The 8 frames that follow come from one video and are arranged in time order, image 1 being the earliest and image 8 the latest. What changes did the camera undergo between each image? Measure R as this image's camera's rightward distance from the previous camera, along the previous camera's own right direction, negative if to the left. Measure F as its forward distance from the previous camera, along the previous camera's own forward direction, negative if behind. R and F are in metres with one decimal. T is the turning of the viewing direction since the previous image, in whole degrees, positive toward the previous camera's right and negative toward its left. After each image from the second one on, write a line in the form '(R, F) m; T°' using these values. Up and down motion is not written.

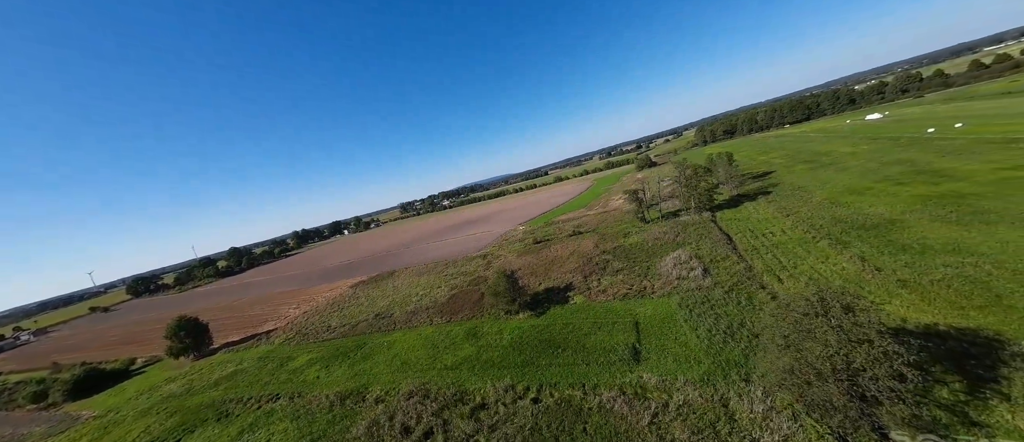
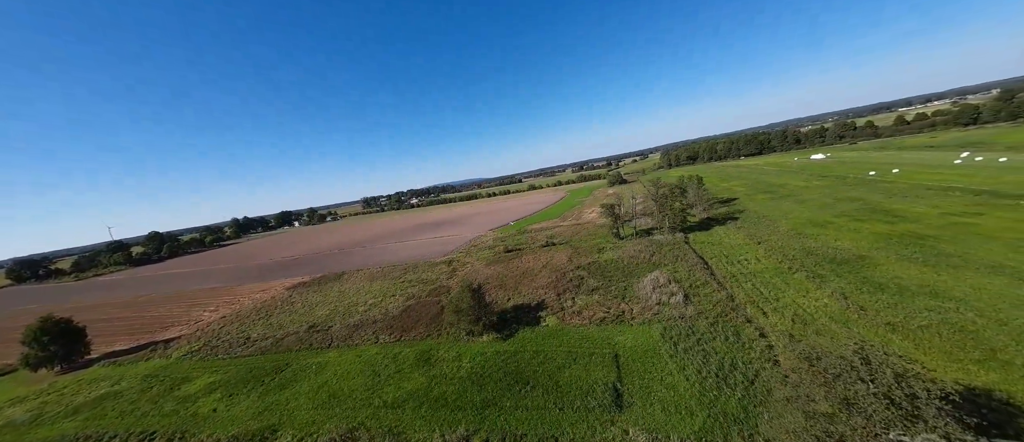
(-0.1, +2.4) m; +6°
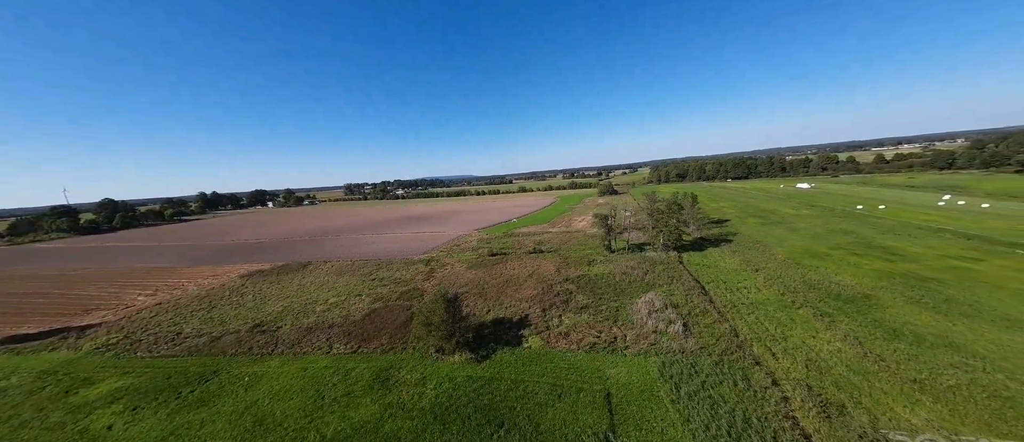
(-0.1, +2.1) m; +2°
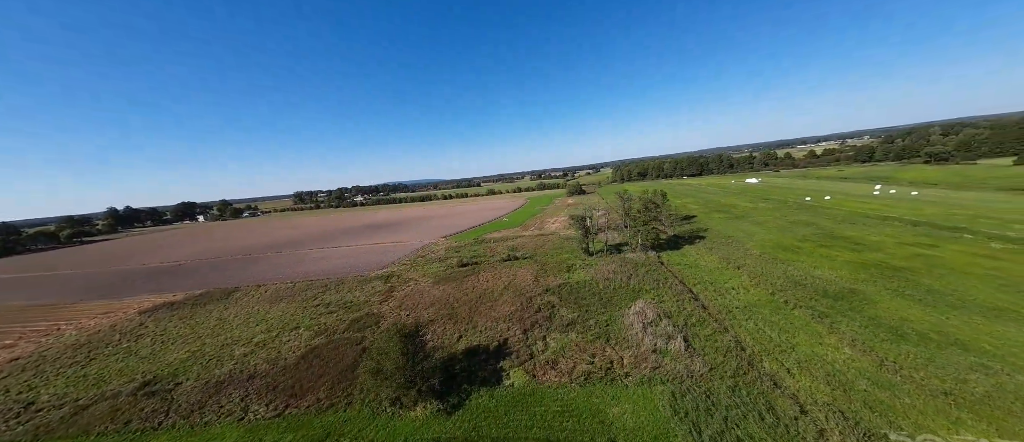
(-0.1, +2.7) m; +6°
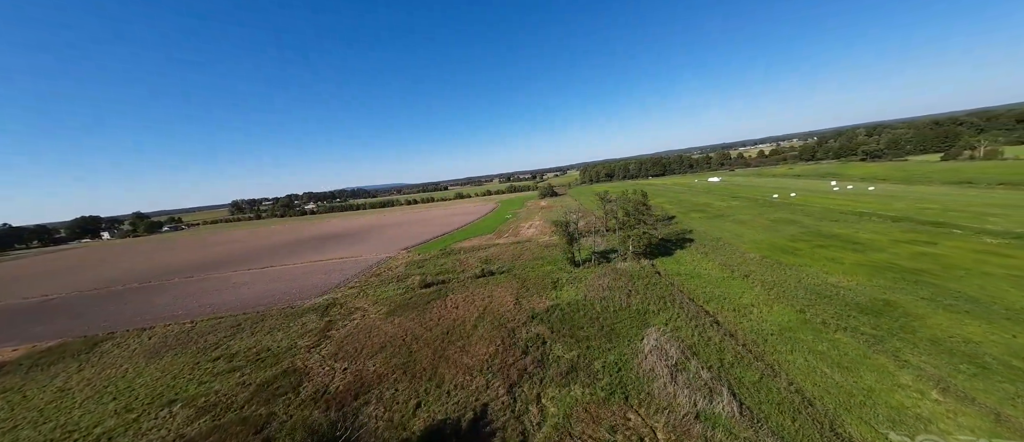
(-0.2, +4.3) m; +6°
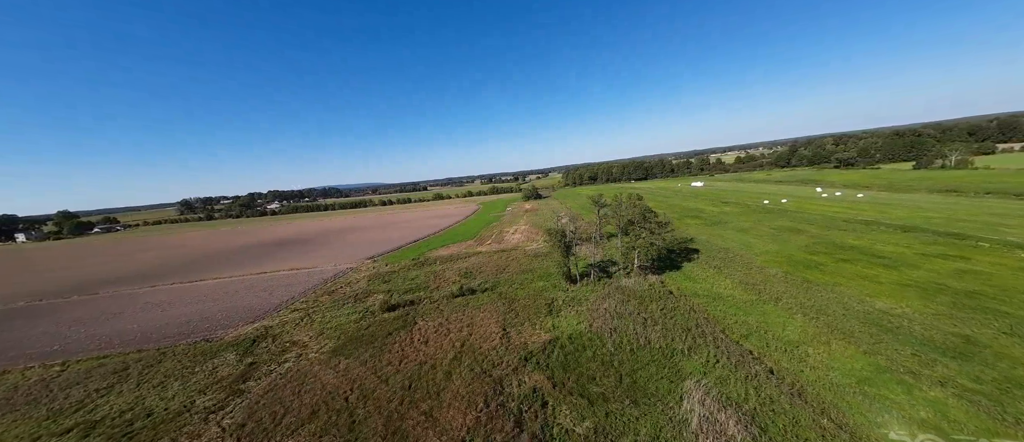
(-0.2, +4.0) m; +3°
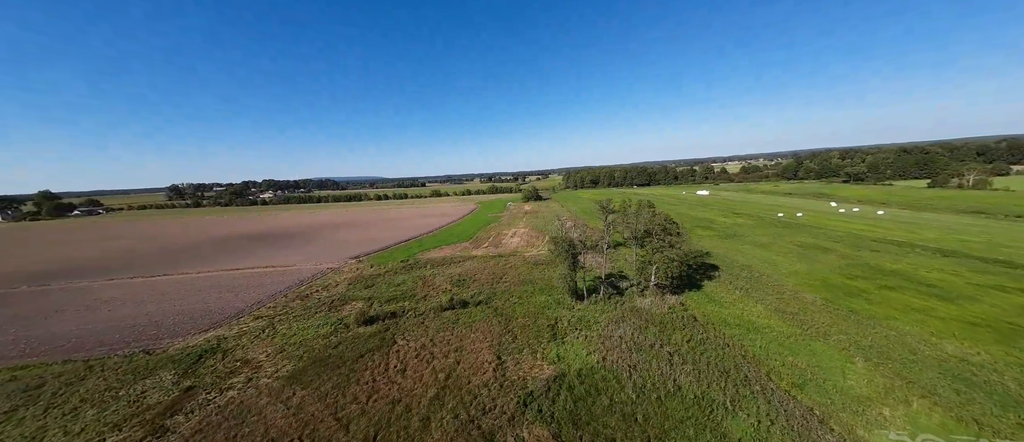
(-0.1, +2.6) m; 0°
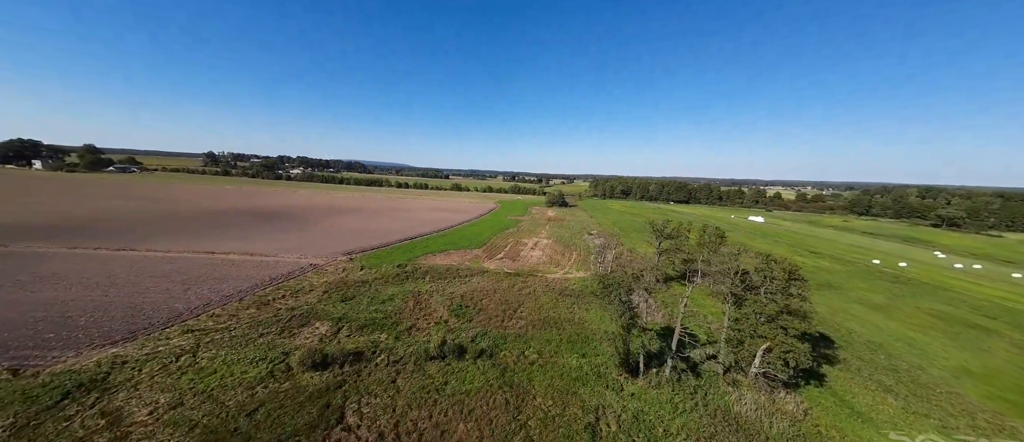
(-0.4, +5.7) m; -5°
